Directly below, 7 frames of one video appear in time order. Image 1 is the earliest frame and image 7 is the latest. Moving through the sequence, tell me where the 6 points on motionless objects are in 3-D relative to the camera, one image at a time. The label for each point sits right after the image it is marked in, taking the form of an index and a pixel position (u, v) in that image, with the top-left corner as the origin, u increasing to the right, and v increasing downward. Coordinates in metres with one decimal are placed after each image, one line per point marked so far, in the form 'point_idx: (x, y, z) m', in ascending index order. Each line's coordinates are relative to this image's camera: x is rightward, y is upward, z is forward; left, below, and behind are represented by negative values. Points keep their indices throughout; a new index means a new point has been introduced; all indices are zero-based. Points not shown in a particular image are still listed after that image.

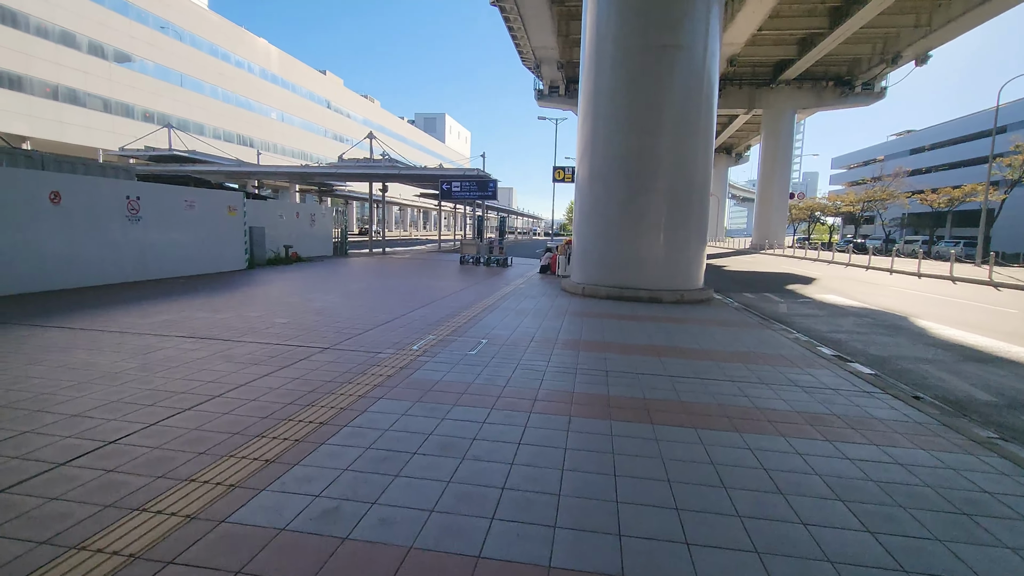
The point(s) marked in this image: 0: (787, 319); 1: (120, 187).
0: (+5.8, -0.6, +10.9) m
1: (-8.4, +2.2, +11.1) m
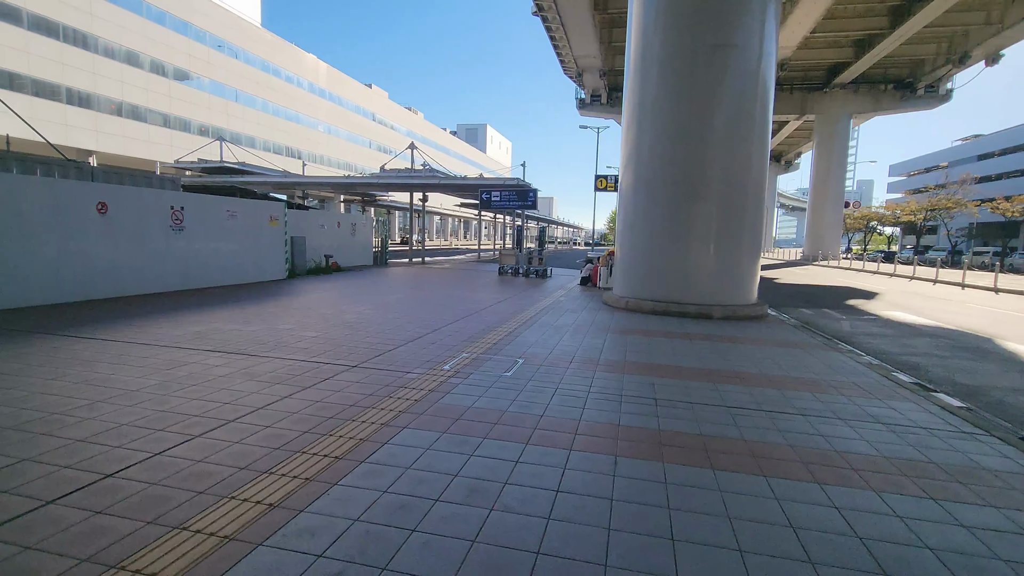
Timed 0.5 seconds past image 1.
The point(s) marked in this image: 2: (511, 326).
0: (+6.5, -1.0, +9.9) m
1: (-7.5, +2.0, +11.3) m
2: (0.0, -0.6, +8.6) m
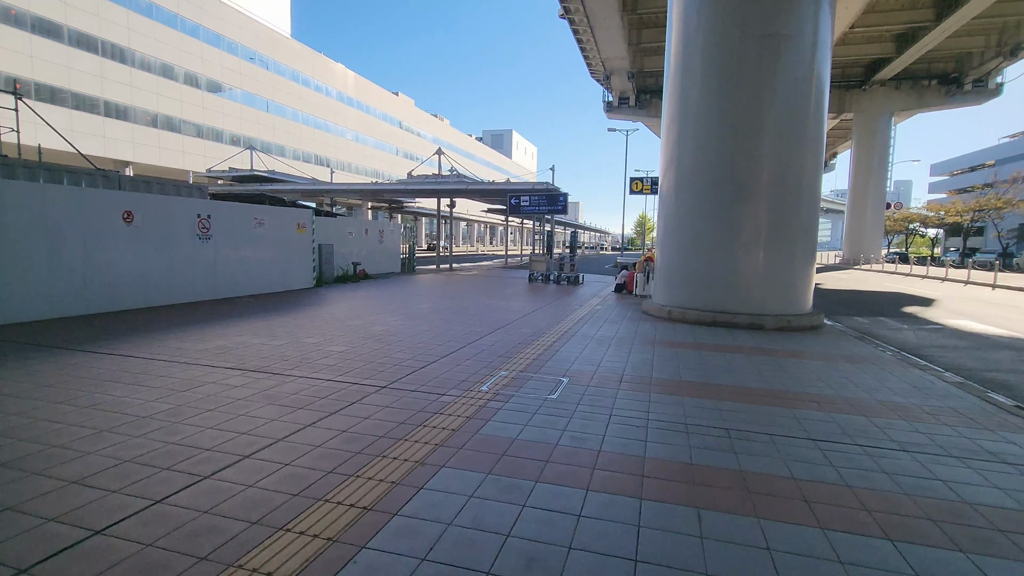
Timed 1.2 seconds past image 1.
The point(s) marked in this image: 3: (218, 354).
0: (+7.2, -1.1, +9.0) m
1: (-6.8, +1.8, +11.1) m
2: (+0.6, -0.8, +8.0) m
3: (-3.5, -0.8, +6.3) m
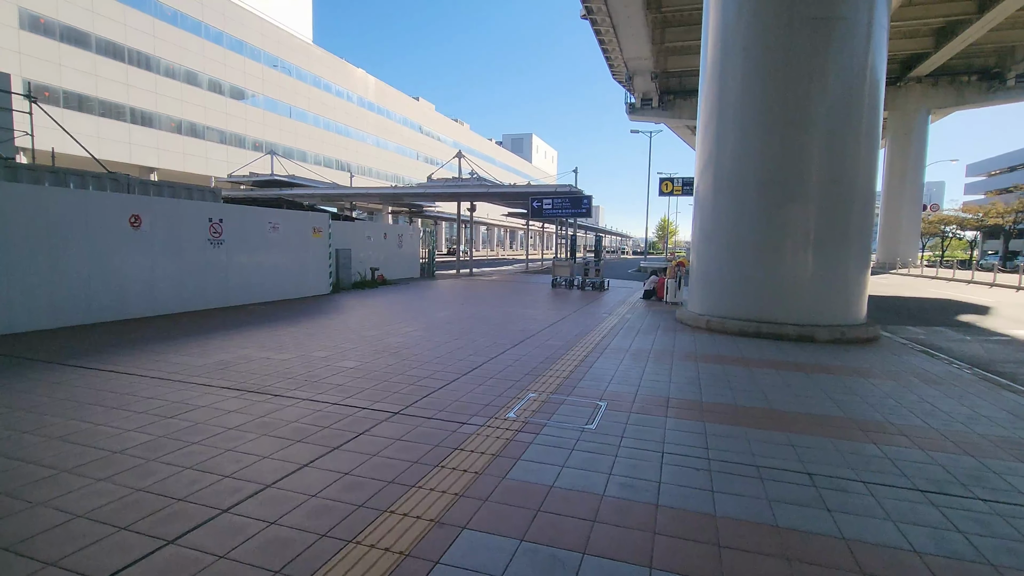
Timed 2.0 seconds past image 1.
0: (+7.6, -1.2, +8.1) m
1: (-6.3, +1.6, +10.7) m
2: (+0.9, -0.9, +7.3) m
3: (-3.2, -0.9, +5.7) m
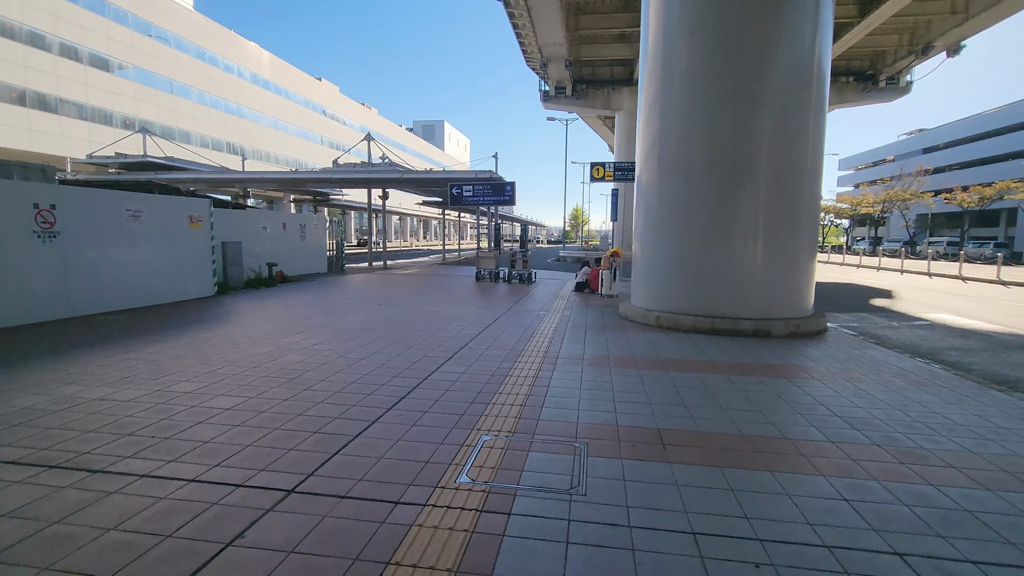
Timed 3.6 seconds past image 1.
0: (+6.6, -1.0, +7.9) m
1: (-7.6, +1.5, +8.2) m
2: (+0.2, -0.9, +6.1) m
3: (-3.7, -1.0, +3.8) m
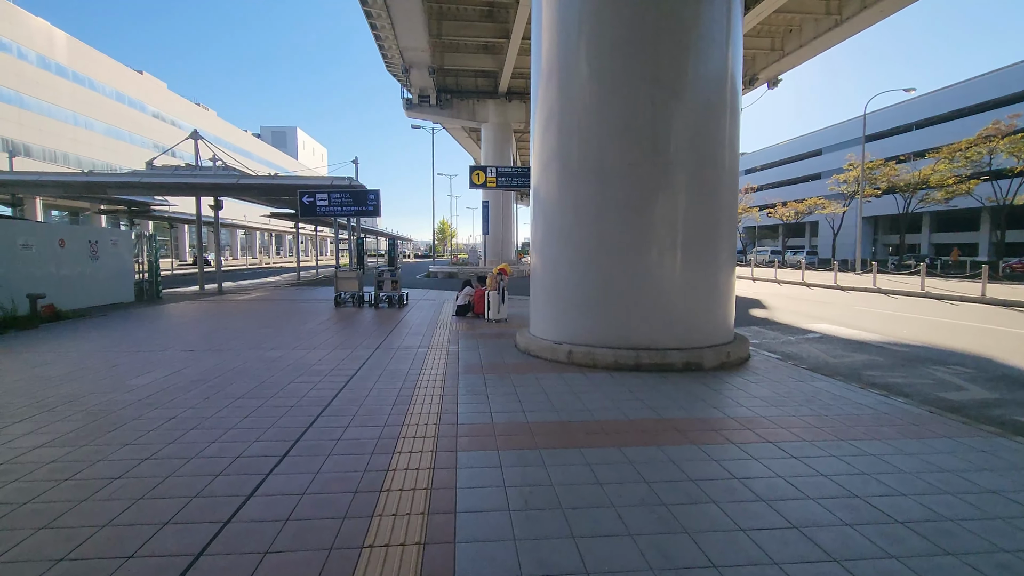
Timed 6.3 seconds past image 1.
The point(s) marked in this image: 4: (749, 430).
0: (+5.0, -1.3, +7.3) m
1: (-8.8, +0.8, +4.0) m
2: (-0.7, -1.3, +3.9) m
3: (-3.9, -1.4, +0.8) m
4: (+2.1, -1.2, +4.6) m
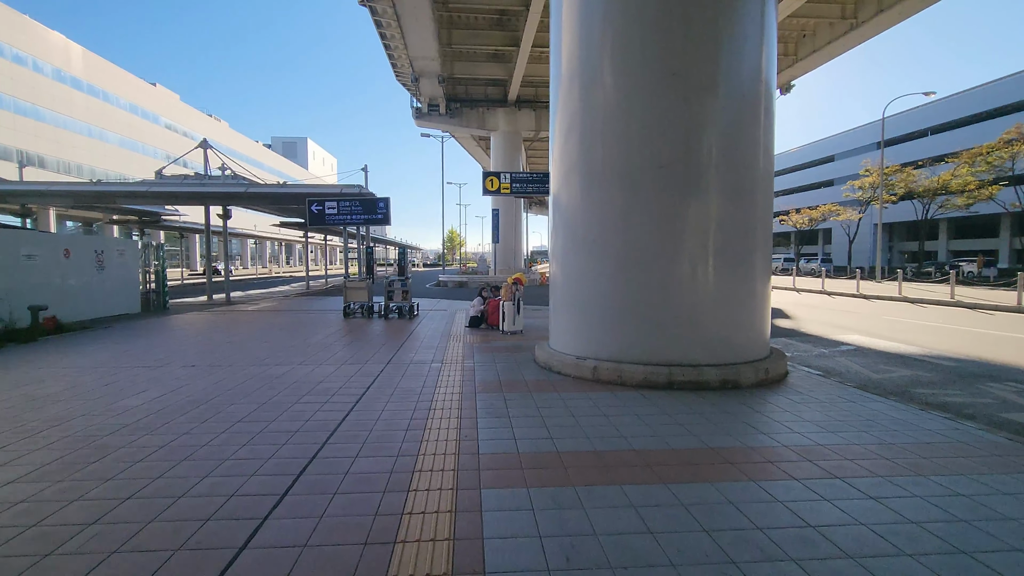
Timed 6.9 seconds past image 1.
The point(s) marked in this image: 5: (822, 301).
0: (+5.3, -1.4, +6.7) m
1: (-8.6, +0.7, +3.7) m
2: (-0.5, -1.4, +3.4) m
3: (-3.7, -1.5, +0.3) m
4: (+2.3, -1.3, +4.1) m
5: (+11.7, -0.5, +19.6) m
